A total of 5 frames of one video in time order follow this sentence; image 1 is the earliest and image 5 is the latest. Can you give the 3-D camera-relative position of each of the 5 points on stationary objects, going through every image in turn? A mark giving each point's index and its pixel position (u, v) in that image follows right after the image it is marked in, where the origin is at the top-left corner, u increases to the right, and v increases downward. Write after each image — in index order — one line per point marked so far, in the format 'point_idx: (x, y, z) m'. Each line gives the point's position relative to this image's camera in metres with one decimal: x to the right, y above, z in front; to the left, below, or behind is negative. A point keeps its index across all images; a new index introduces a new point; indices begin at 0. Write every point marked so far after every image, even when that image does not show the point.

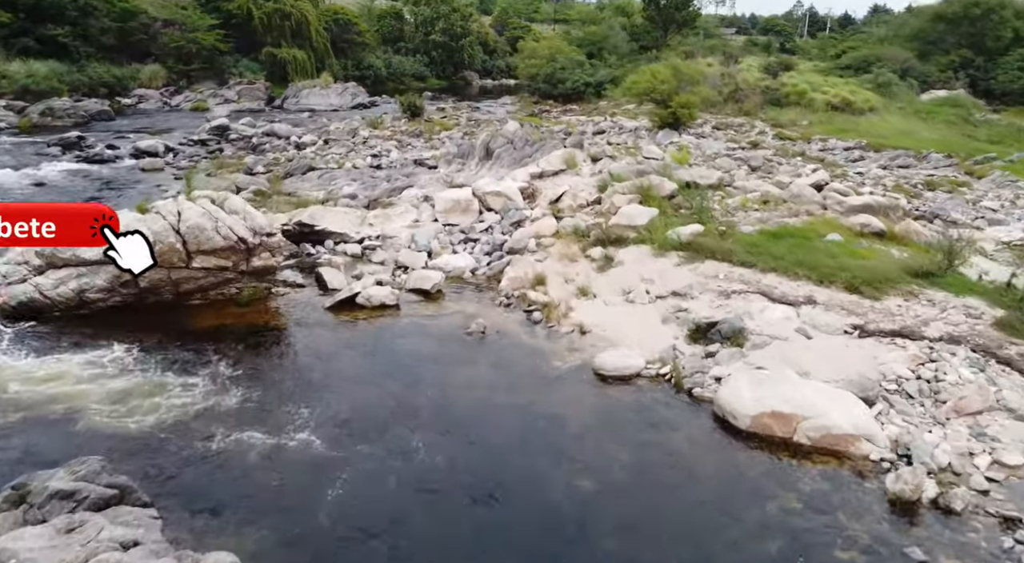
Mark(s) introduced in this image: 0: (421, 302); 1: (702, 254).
0: (-1.7, -0.4, +13.7) m
1: (+3.7, +0.5, +13.8) m
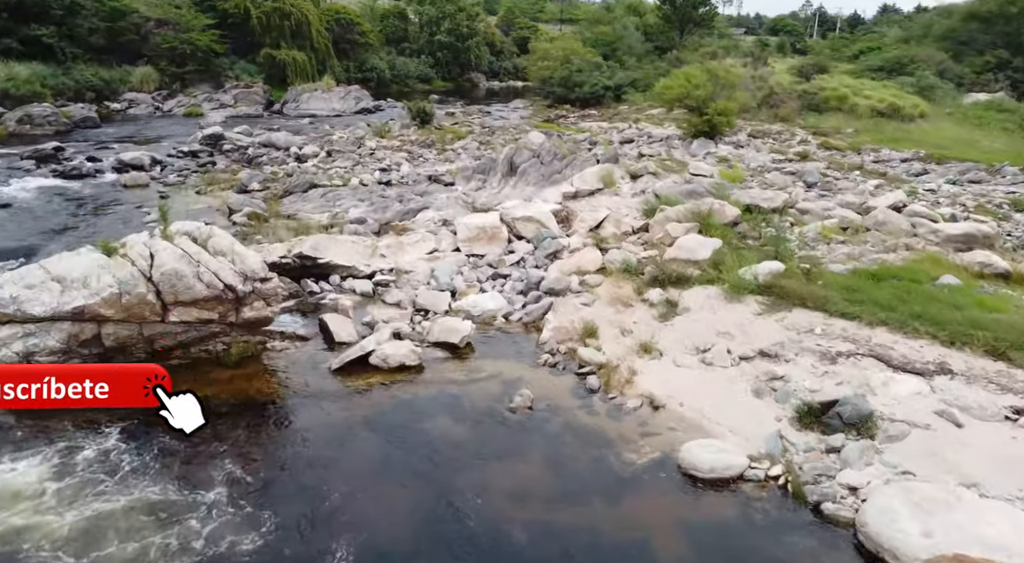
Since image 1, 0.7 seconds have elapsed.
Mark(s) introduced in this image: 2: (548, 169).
0: (-1.0, -1.2, +11.3) m
1: (+4.4, -0.3, +11.4) m
2: (+1.0, +3.1, +19.3) m
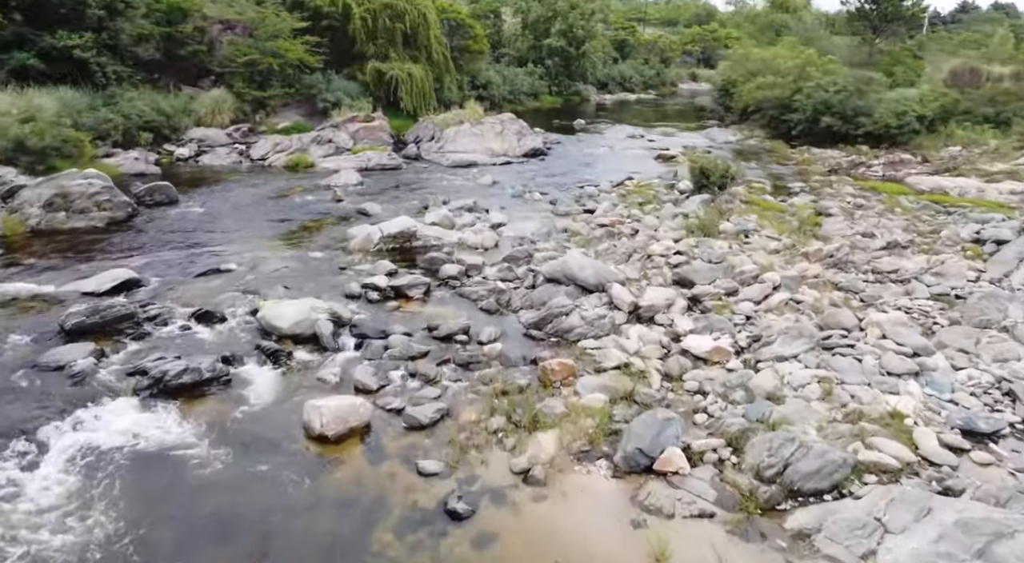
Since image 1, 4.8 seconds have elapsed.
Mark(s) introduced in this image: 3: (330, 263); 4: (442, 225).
0: (+8.0, -5.9, -1.8) m
1: (+13.4, -4.9, -1.8) m
2: (+10.1, -1.6, +6.2) m
3: (-3.7, +0.4, +14.4) m
4: (-1.6, +1.4, +16.9) m
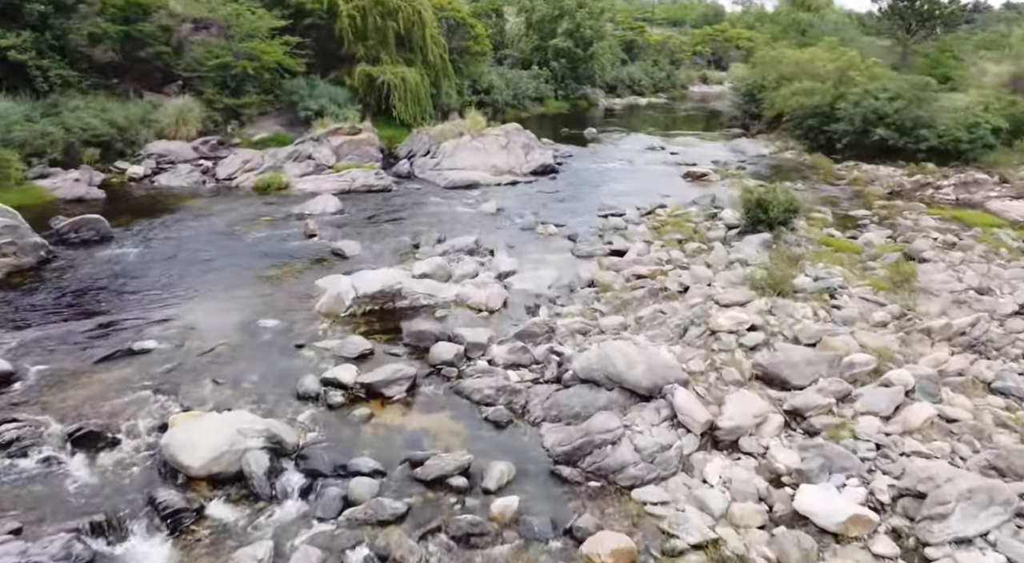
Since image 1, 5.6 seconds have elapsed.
0: (+8.2, -7.1, -5.5) m
1: (+13.6, -6.1, -5.5) m
2: (+10.3, -2.8, +2.5) m
3: (-3.5, -0.8, +10.7) m
4: (-1.4, +0.2, +13.2) m
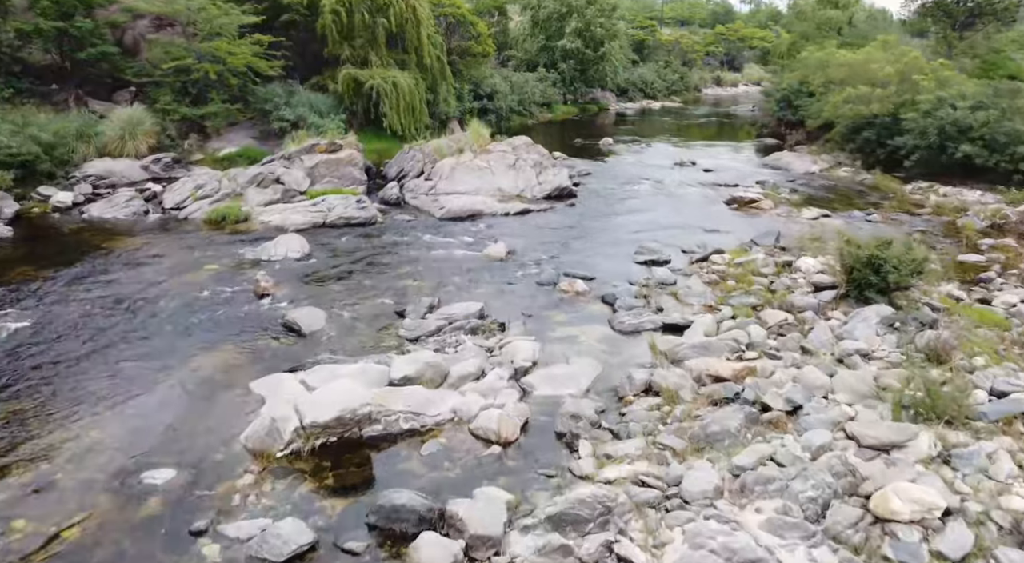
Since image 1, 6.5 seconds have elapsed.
0: (+8.5, -8.4, -9.6) m
1: (+13.9, -7.4, -9.6) m
2: (+10.6, -4.1, -1.6) m
3: (-3.2, -2.2, +6.6) m
4: (-1.1, -1.1, +9.1) m
